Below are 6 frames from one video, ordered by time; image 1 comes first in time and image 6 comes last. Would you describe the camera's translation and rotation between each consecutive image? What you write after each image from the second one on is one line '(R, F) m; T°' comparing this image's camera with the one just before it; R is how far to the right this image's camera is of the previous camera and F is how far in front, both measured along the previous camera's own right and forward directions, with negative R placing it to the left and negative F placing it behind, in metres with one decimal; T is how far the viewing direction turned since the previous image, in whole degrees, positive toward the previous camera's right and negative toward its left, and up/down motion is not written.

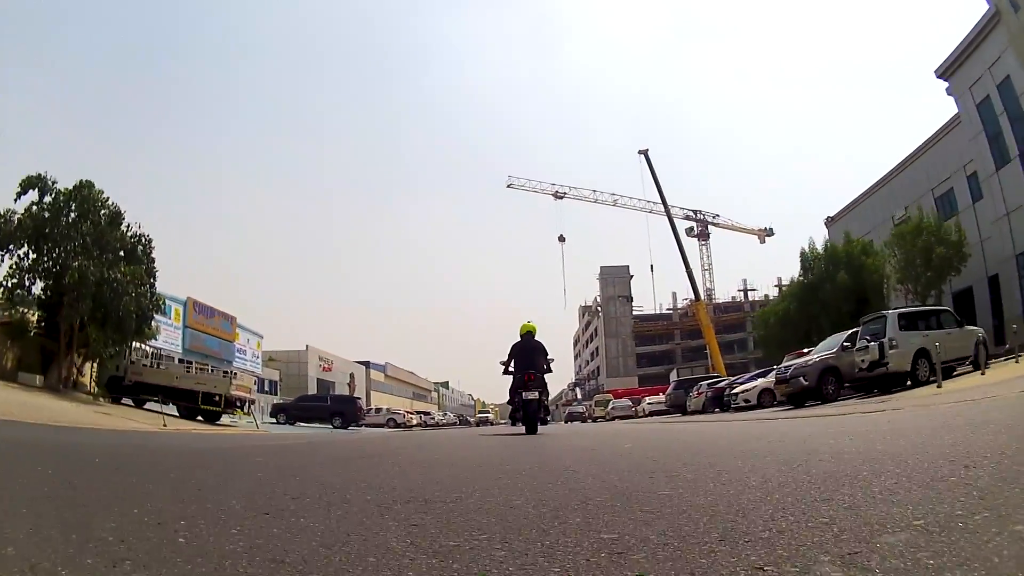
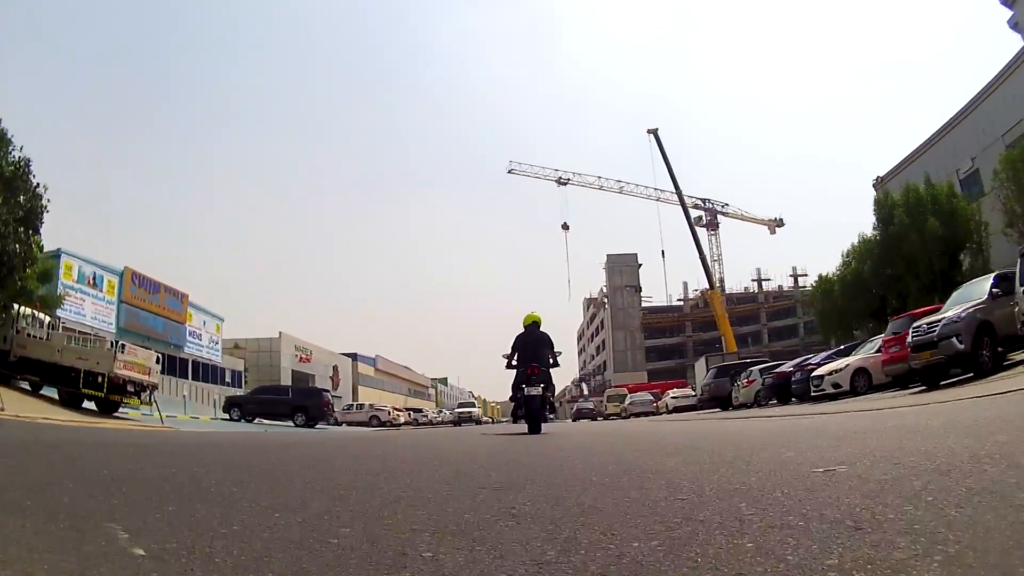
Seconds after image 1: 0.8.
(0.0, +3.9) m; 0°
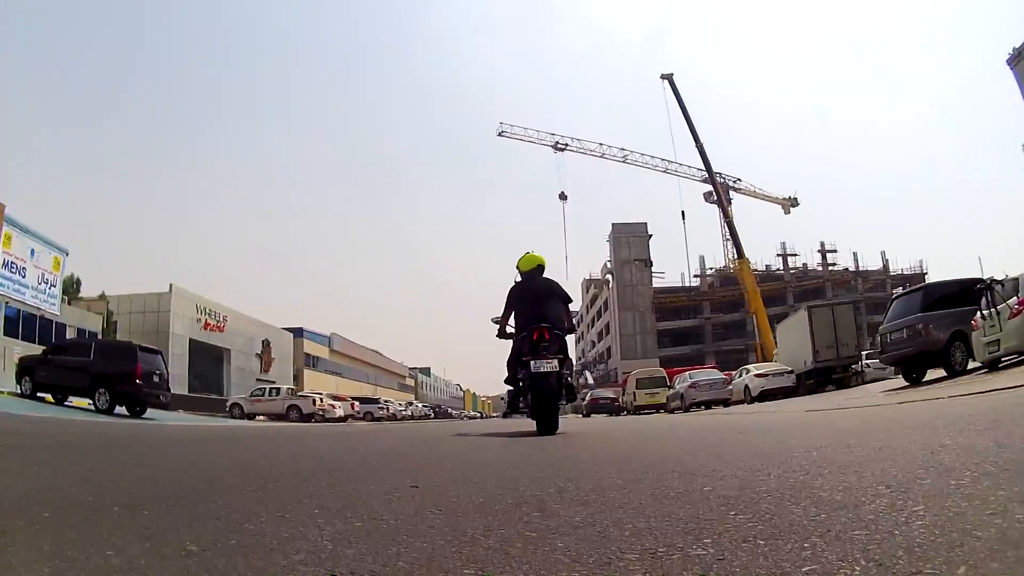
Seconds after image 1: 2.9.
(0.0, +8.3) m; +1°
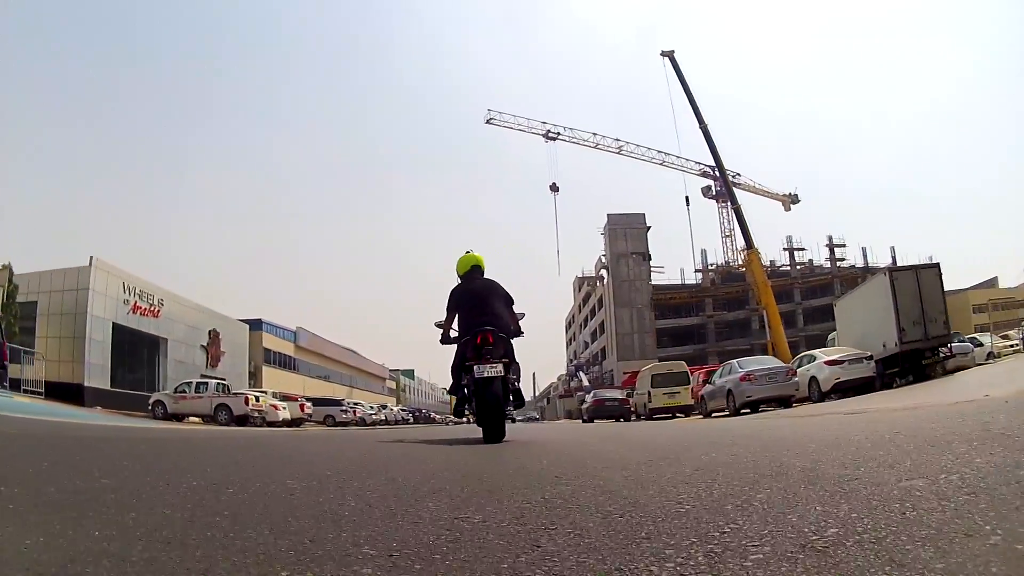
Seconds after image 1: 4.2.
(0.0, +3.4) m; +1°
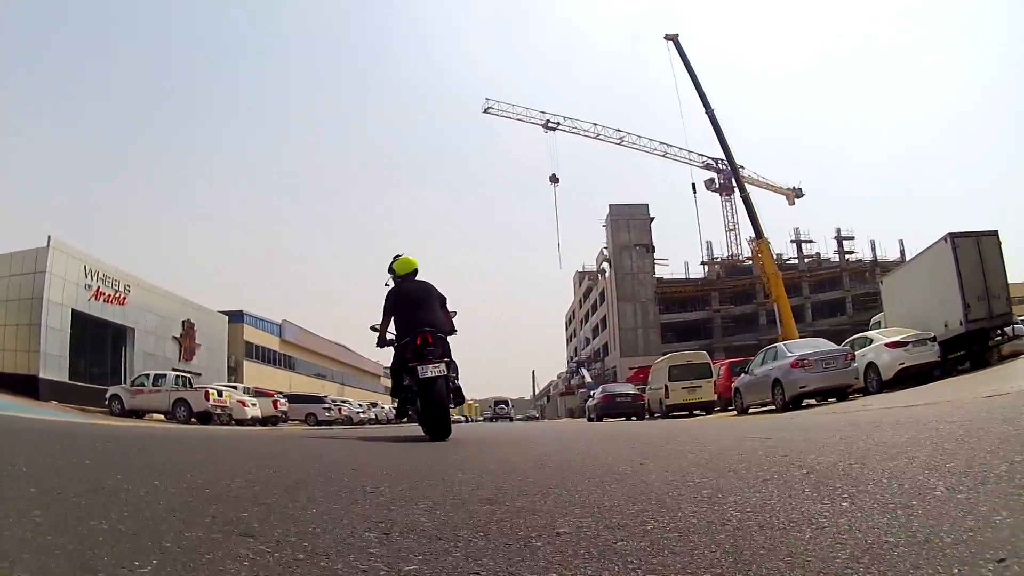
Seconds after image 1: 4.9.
(0.0, +1.7) m; 0°
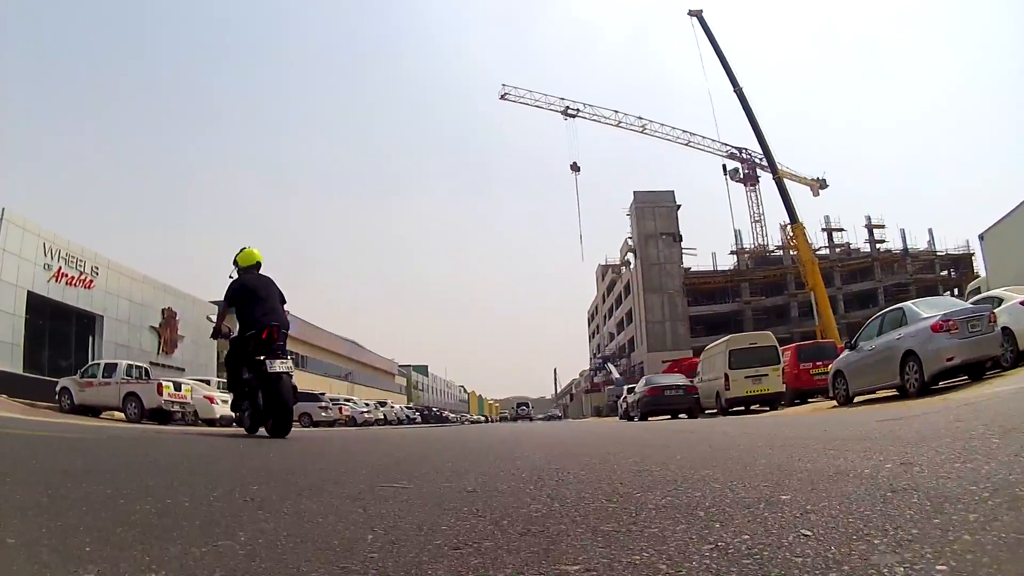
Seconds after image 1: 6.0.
(-0.1, +2.3) m; -1°
